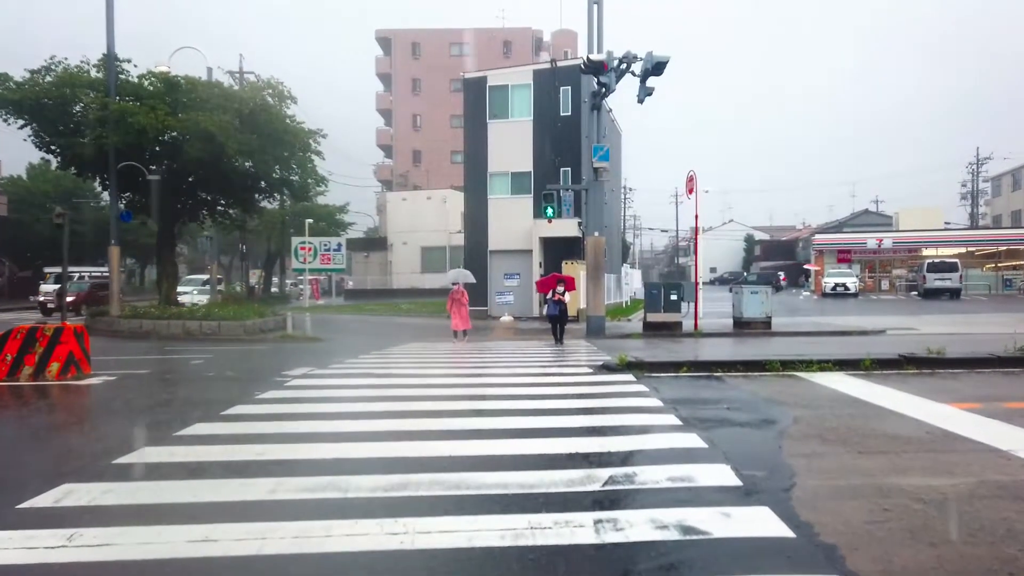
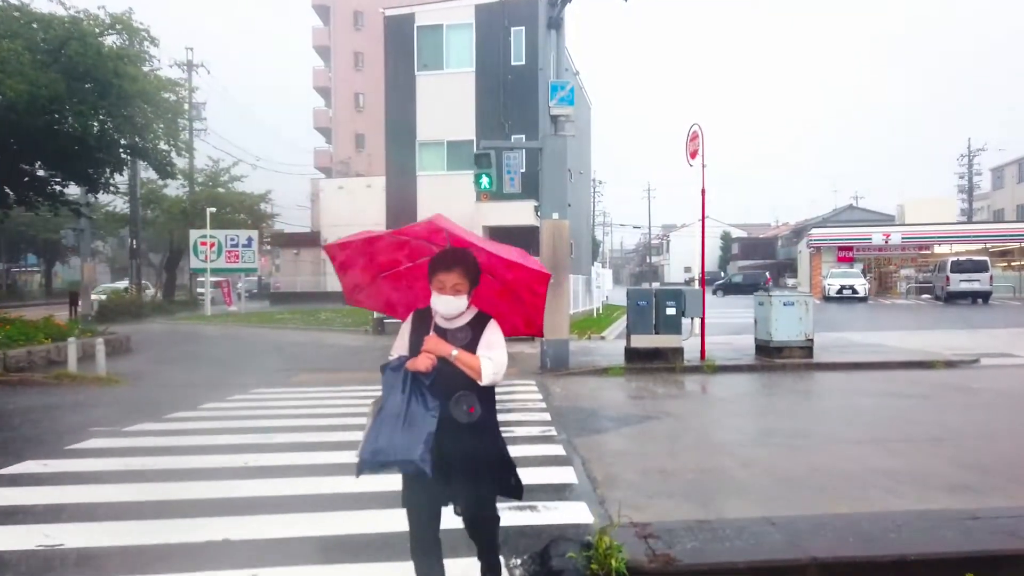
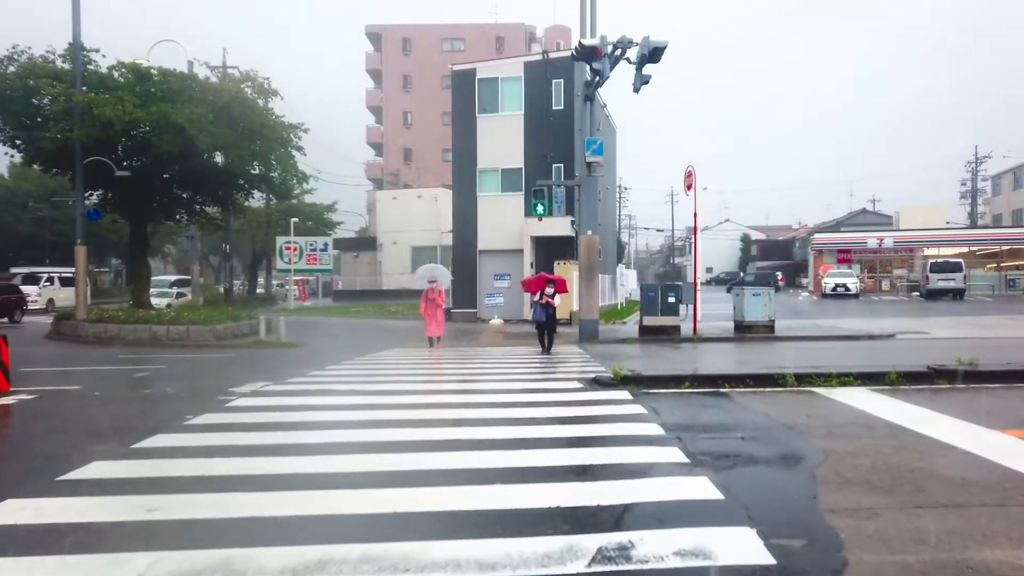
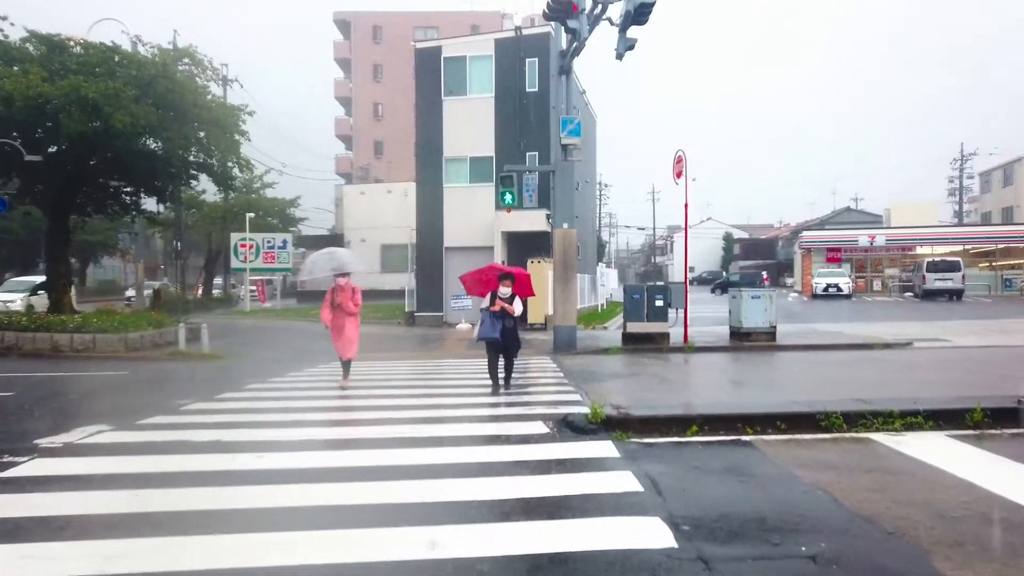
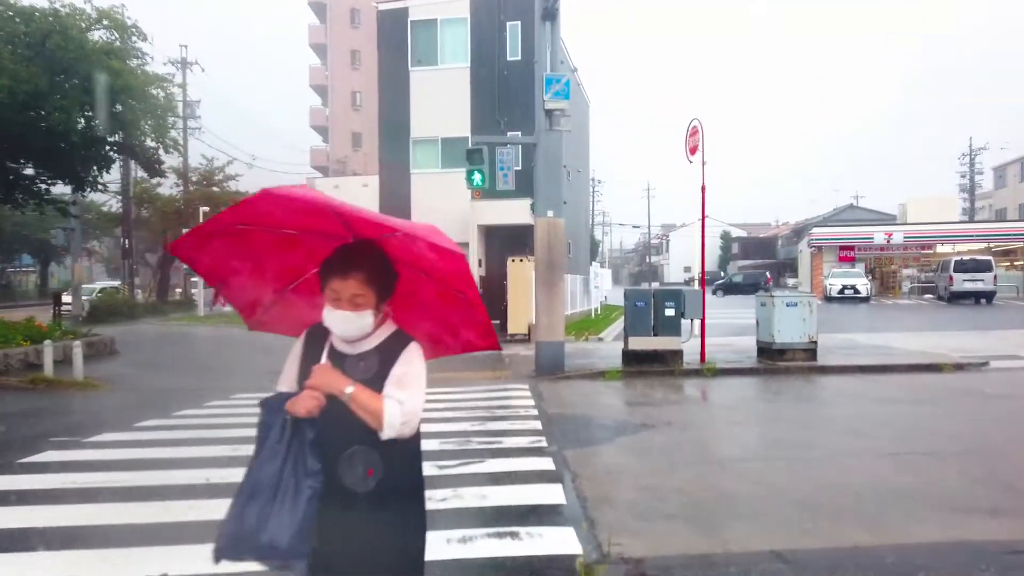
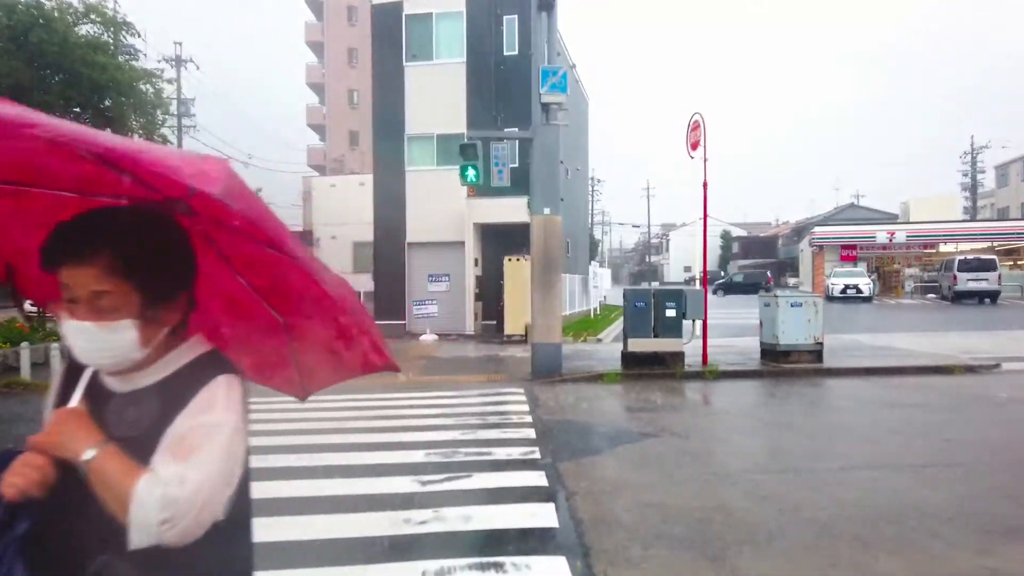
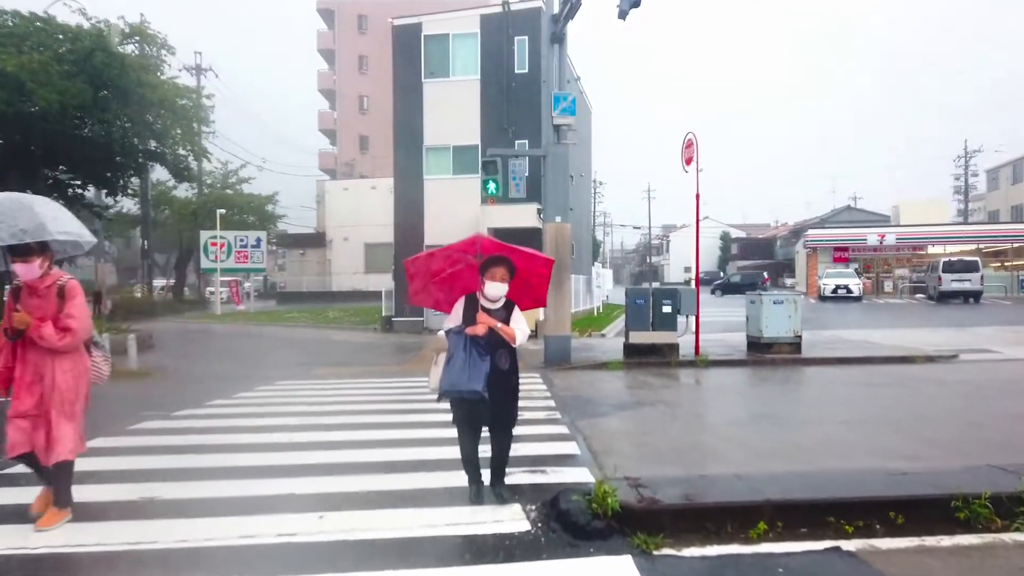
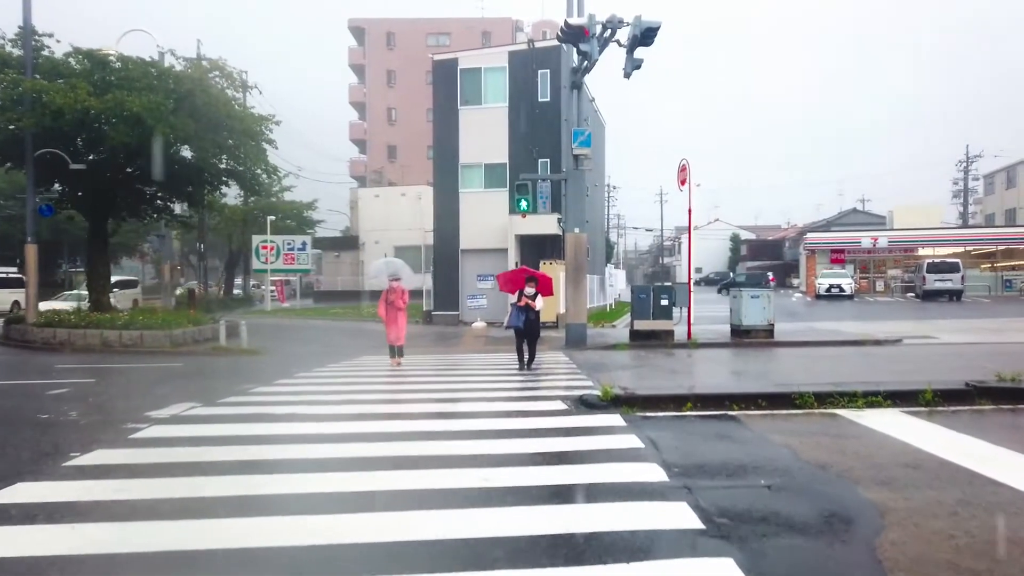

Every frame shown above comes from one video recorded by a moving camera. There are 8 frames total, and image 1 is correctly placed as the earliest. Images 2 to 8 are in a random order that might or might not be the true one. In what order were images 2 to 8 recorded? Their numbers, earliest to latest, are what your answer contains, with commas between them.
3, 8, 4, 7, 2, 5, 6
